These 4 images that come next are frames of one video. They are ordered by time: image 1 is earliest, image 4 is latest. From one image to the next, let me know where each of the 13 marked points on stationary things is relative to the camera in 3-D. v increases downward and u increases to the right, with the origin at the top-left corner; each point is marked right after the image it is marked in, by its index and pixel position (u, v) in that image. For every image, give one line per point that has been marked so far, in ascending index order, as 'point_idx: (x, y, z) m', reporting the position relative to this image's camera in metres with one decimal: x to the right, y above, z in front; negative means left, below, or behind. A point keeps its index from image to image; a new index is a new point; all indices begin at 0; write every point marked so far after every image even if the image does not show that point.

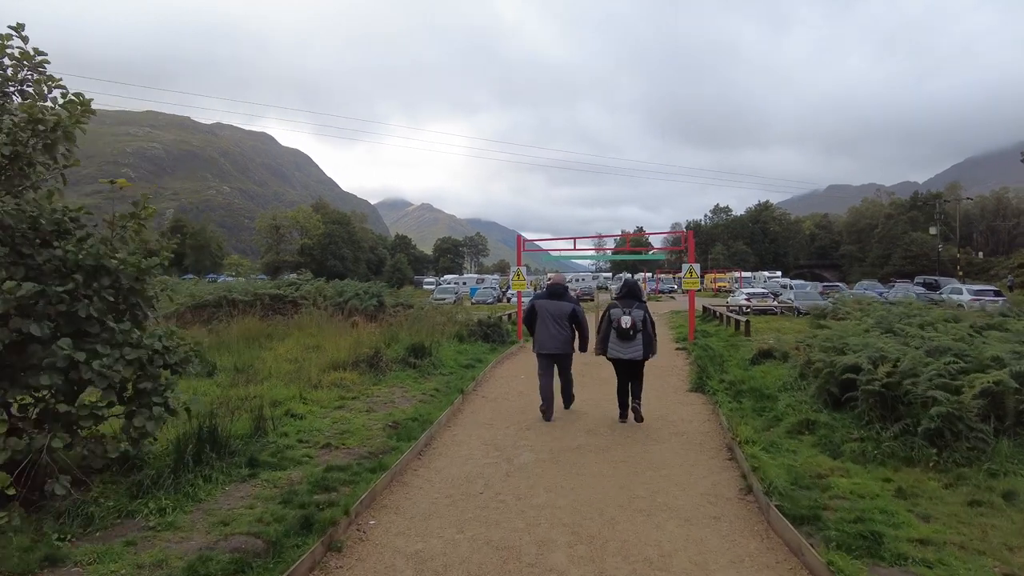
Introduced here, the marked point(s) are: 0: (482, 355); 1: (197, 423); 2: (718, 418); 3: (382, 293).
0: (-0.7, -1.4, +15.0) m
1: (-2.8, -1.2, +6.1) m
2: (+2.6, -1.6, +8.8) m
3: (-3.6, -0.1, +19.2) m
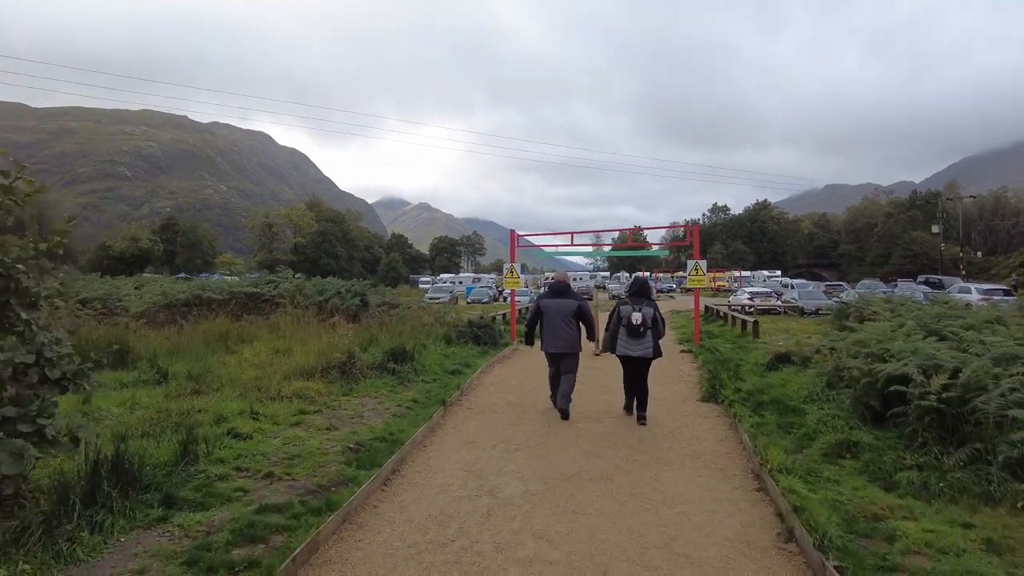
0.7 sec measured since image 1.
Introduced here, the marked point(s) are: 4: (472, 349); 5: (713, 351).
0: (-0.8, -1.4, +13.7) m
1: (-2.9, -1.1, +4.9) m
2: (+2.5, -1.6, +7.6) m
3: (-3.8, -0.1, +18.0) m
4: (-0.8, -1.3, +14.9) m
5: (+4.4, -1.4, +15.2) m
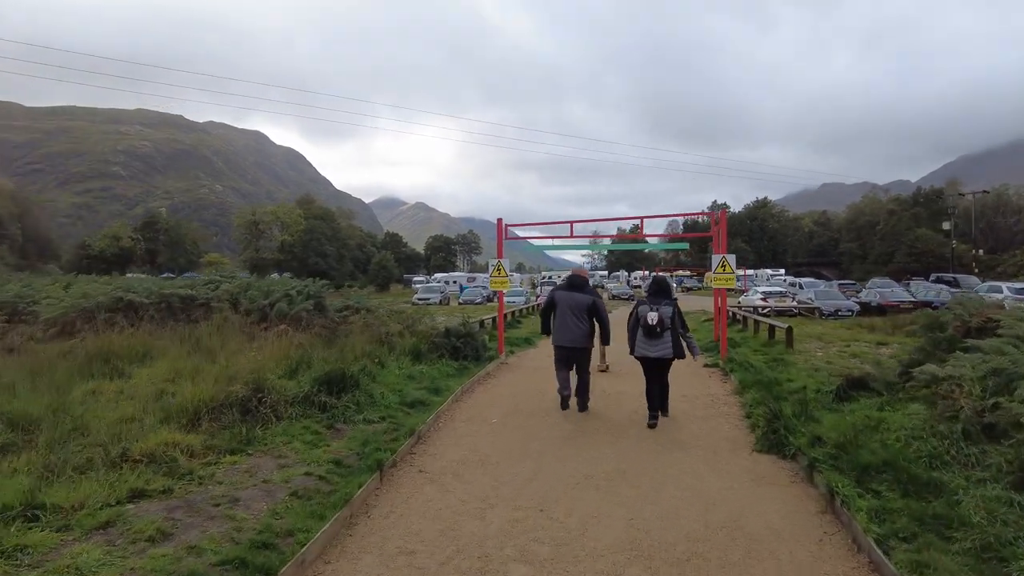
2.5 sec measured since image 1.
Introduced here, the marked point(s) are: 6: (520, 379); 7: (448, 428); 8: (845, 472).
0: (-1.1, -1.4, +10.7) m
1: (-3.1, -1.2, +1.9) m
2: (+2.2, -1.6, +4.6) m
3: (-4.1, -0.1, +14.9) m
4: (-1.1, -1.3, +11.9) m
5: (+4.1, -1.4, +12.2) m
6: (+0.1, -1.6, +12.3) m
7: (-0.7, -1.6, +7.9) m
8: (+2.7, -1.5, +5.5) m
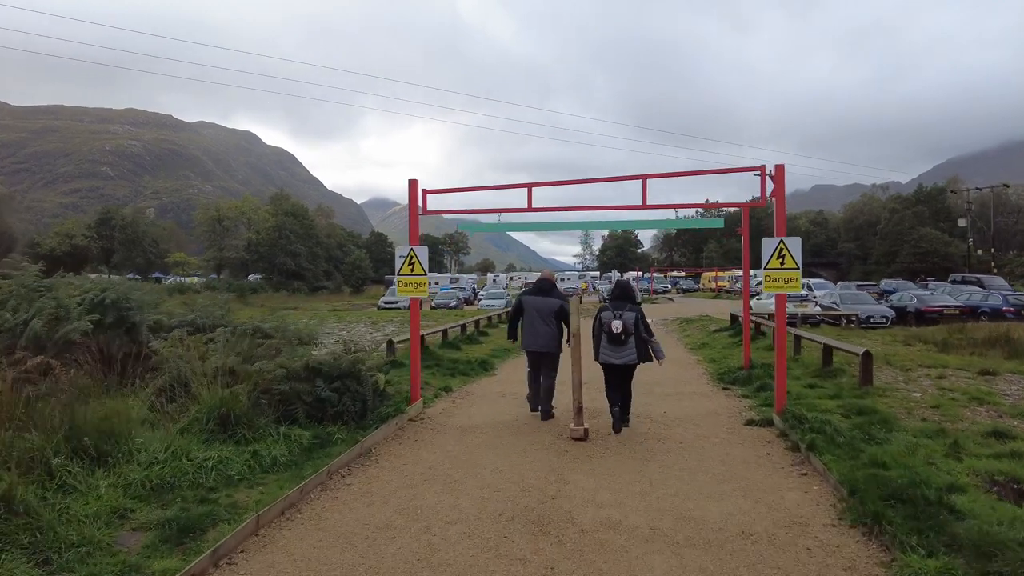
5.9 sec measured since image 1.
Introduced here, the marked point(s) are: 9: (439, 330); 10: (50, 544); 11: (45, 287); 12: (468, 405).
0: (-2.1, -1.5, +5.1) m
1: (-4.0, -1.2, -3.7) m
2: (+1.3, -1.7, -1.0) m
3: (-5.1, -0.2, +9.3) m
4: (-2.1, -1.4, +6.3) m
5: (+3.1, -1.4, +6.6) m
6: (-0.9, -1.7, +6.7) m
7: (-1.7, -1.7, +2.3) m
8: (+1.7, -1.5, 0.0) m
9: (-1.6, -1.0, +17.4) m
10: (-2.6, -1.4, +4.0) m
11: (-6.6, 0.0, +9.8) m
12: (-0.6, -1.6, +9.7) m
